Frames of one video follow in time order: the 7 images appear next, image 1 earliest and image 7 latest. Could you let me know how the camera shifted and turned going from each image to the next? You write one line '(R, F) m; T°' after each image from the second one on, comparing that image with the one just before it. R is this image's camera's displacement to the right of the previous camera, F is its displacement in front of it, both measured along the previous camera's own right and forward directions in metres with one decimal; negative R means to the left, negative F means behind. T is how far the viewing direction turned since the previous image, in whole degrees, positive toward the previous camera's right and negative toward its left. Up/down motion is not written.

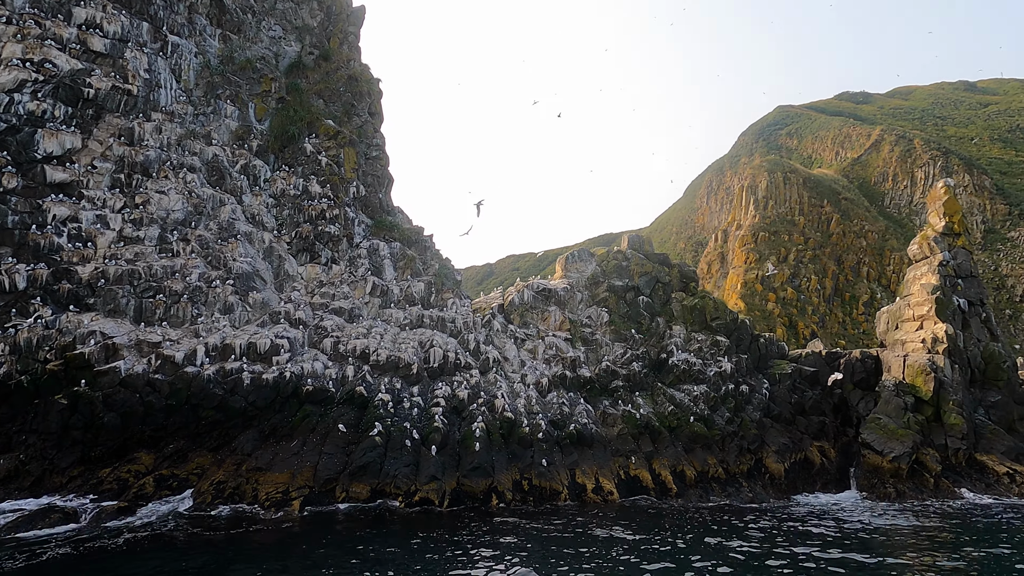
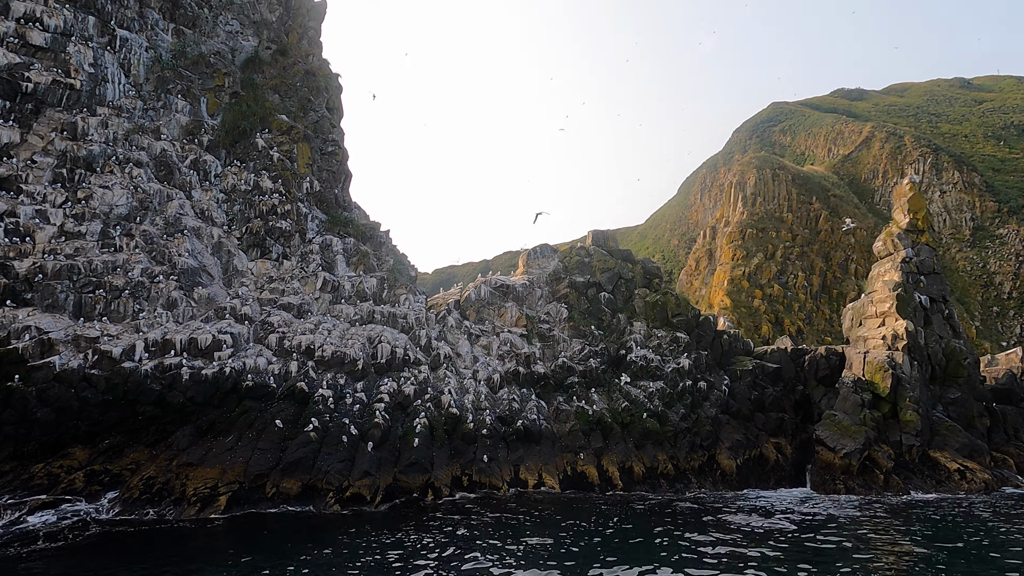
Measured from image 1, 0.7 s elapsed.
(+1.9, 0.0) m; 0°
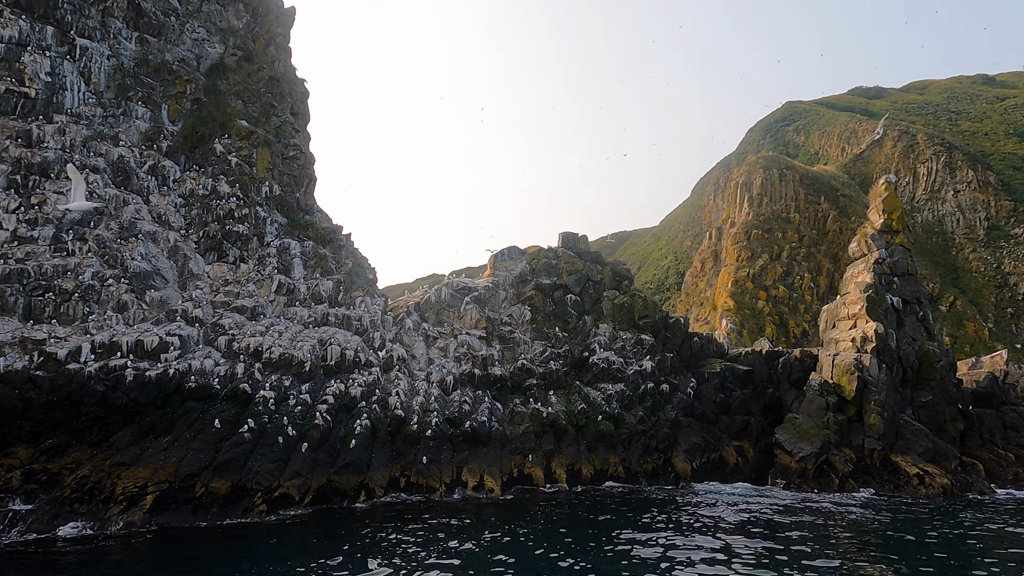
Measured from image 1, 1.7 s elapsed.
(+2.8, -0.1) m; -2°
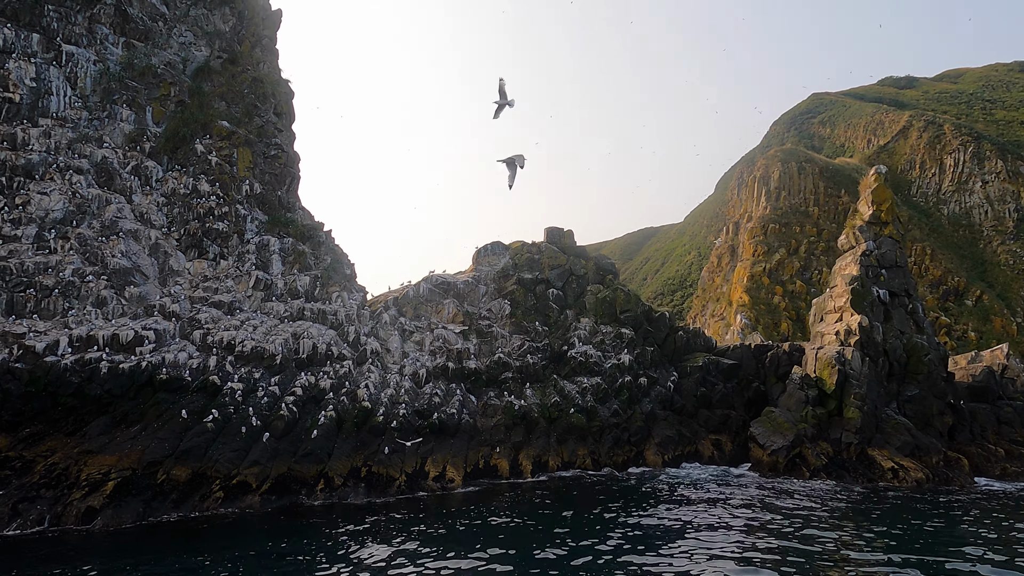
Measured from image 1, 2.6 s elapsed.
(+2.4, -0.2) m; -3°
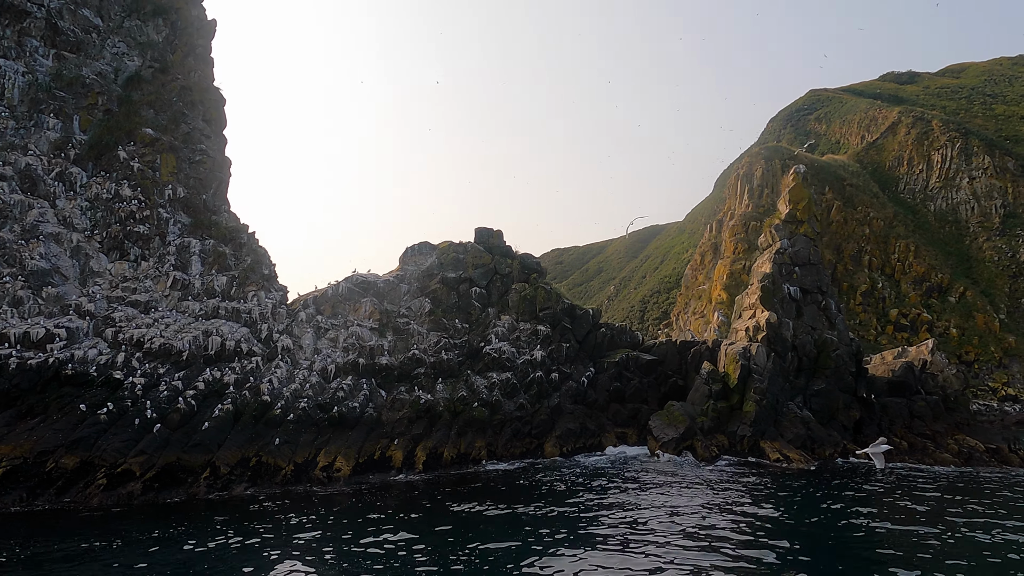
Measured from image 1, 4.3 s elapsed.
(+4.7, -1.0) m; -1°
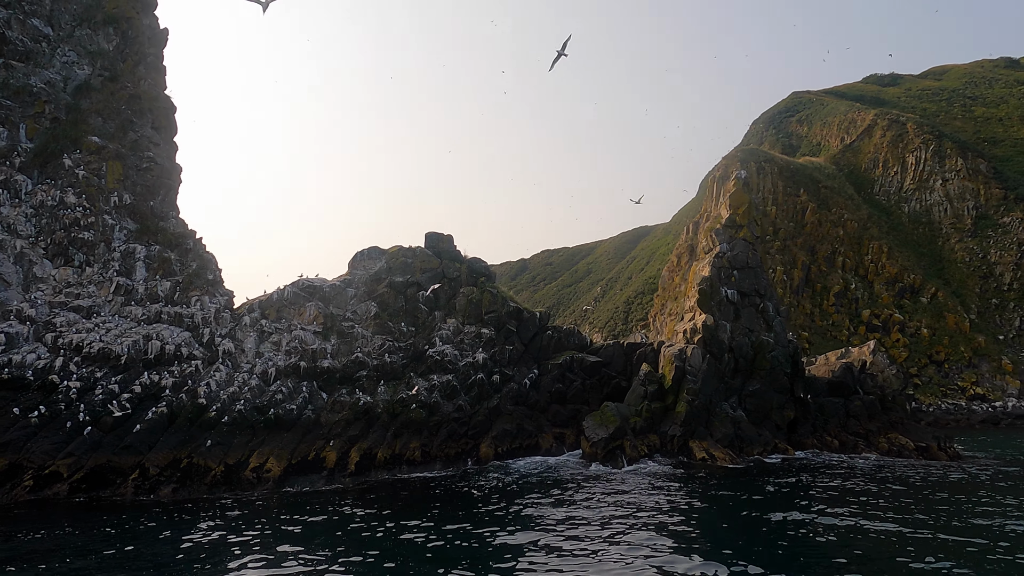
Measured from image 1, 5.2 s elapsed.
(+2.5, -0.7) m; +1°
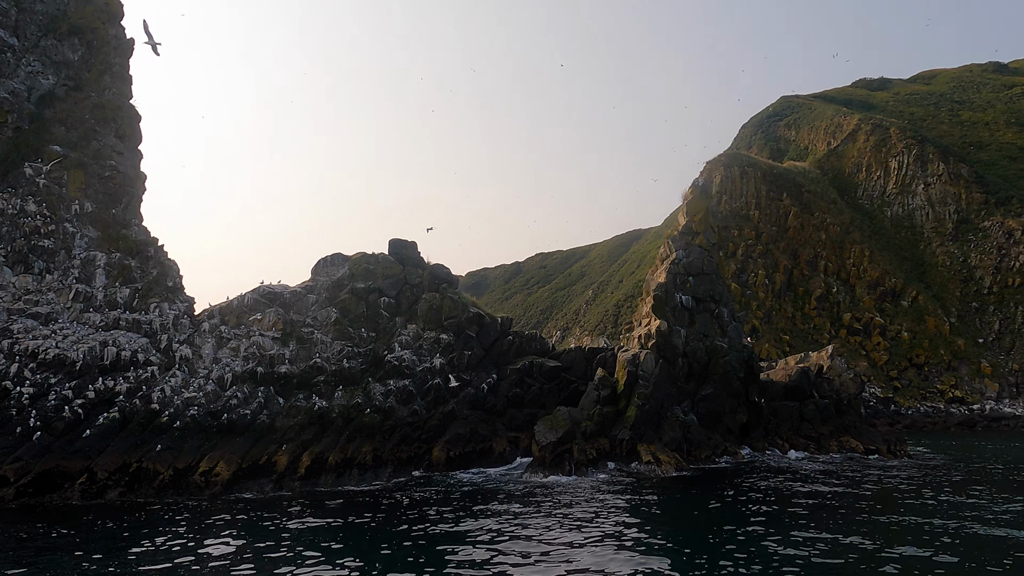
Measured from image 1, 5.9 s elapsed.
(+2.0, -0.6) m; 0°
